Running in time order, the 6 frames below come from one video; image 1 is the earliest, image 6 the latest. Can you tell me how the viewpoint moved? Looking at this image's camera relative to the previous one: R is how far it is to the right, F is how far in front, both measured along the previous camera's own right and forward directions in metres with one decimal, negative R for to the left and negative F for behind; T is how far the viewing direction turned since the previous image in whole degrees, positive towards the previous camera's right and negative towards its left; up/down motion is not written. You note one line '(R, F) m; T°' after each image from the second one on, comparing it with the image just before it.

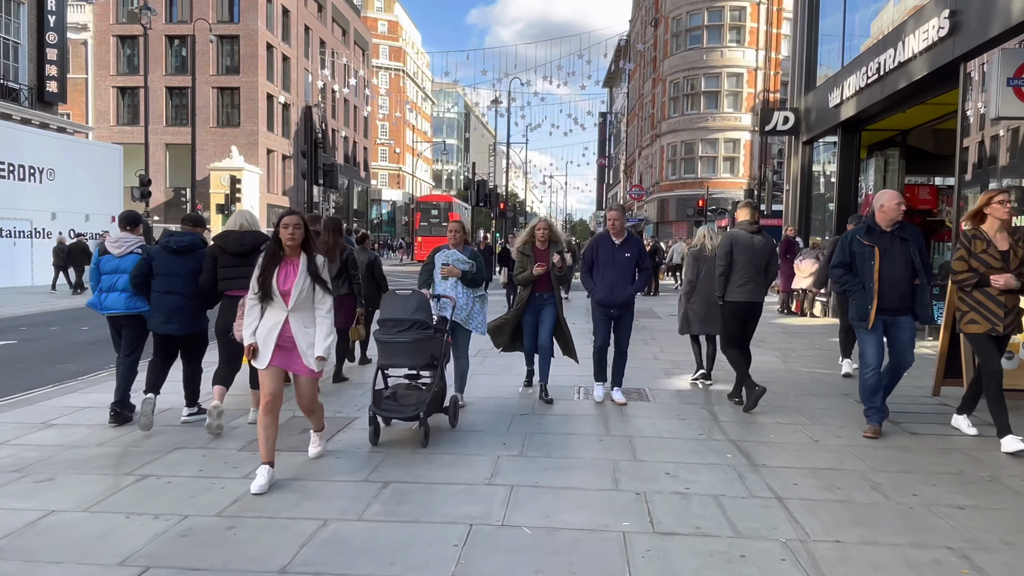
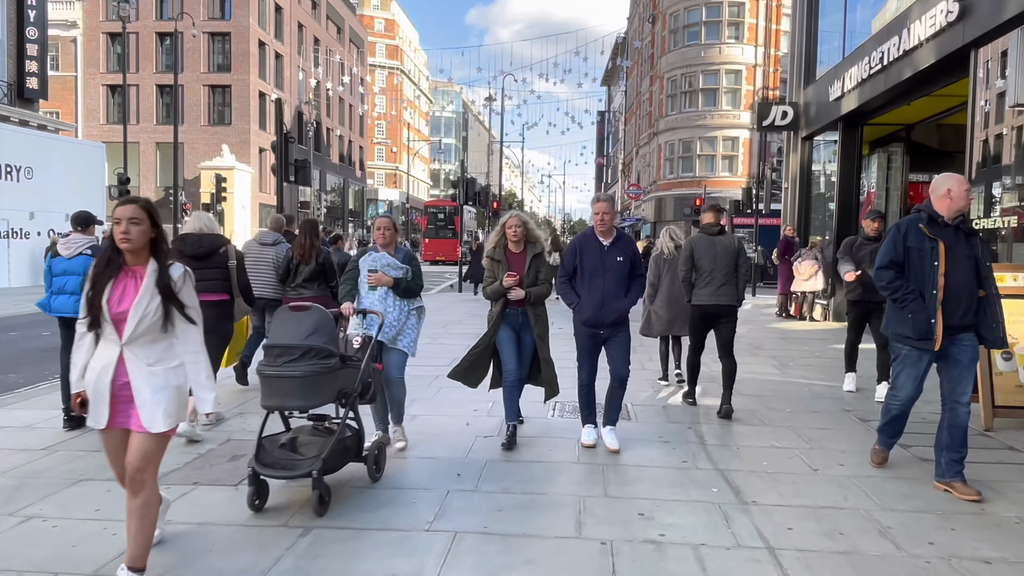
(+0.2, +0.7) m; 0°
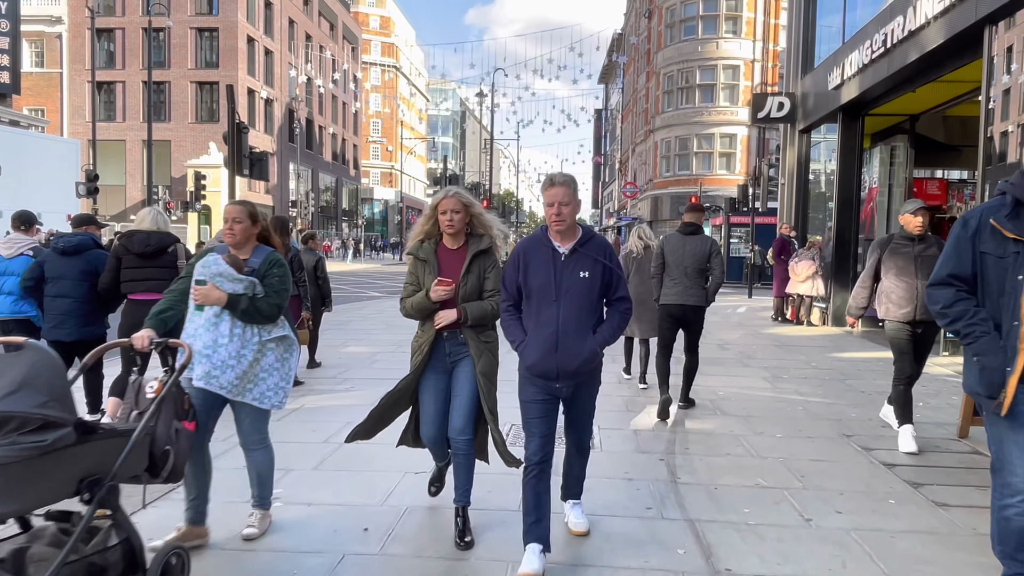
(+0.3, +0.9) m; 0°
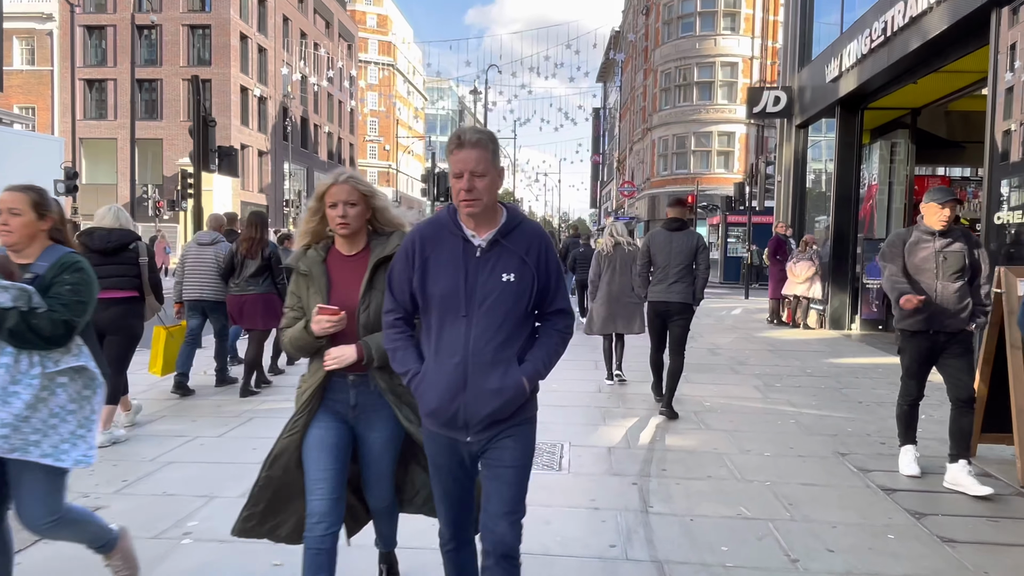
(+0.2, +0.5) m; 0°
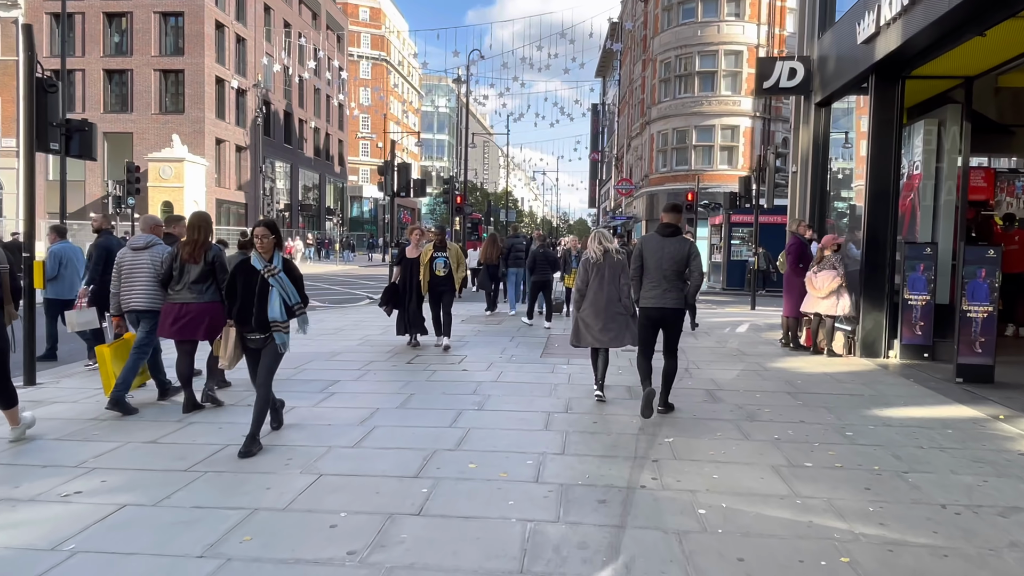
(+0.6, +2.5) m; 0°
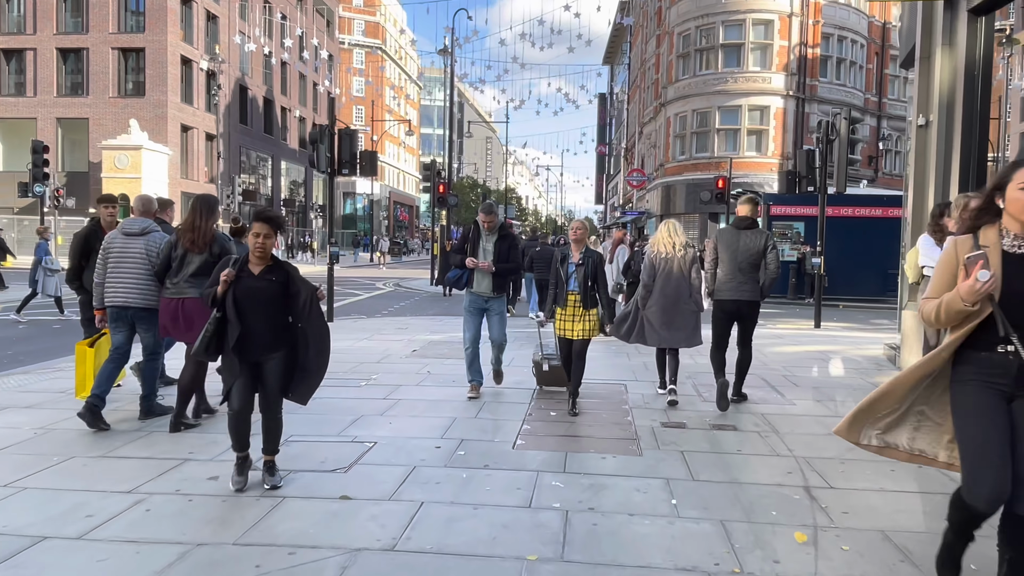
(+0.3, +4.3) m; 0°
